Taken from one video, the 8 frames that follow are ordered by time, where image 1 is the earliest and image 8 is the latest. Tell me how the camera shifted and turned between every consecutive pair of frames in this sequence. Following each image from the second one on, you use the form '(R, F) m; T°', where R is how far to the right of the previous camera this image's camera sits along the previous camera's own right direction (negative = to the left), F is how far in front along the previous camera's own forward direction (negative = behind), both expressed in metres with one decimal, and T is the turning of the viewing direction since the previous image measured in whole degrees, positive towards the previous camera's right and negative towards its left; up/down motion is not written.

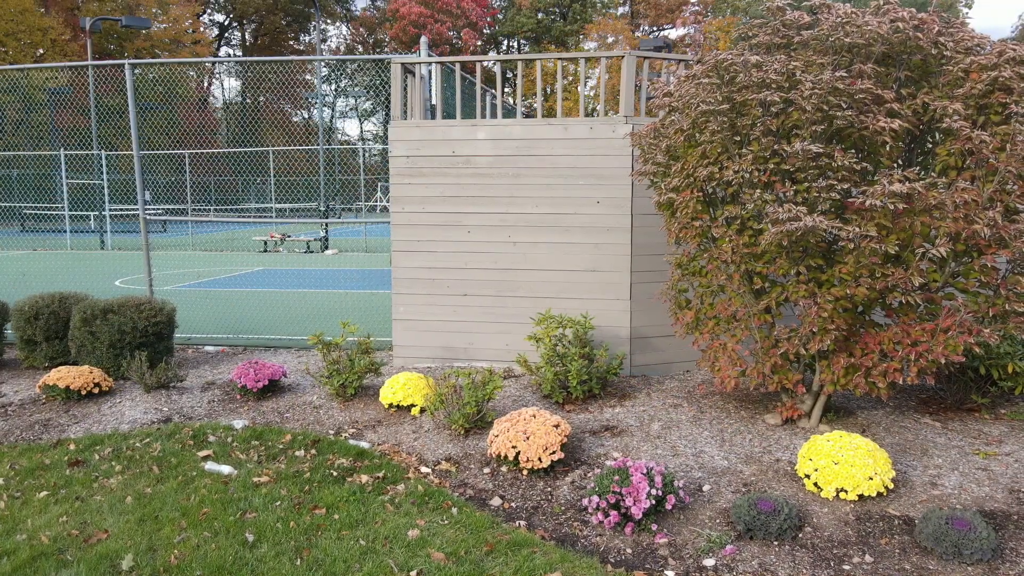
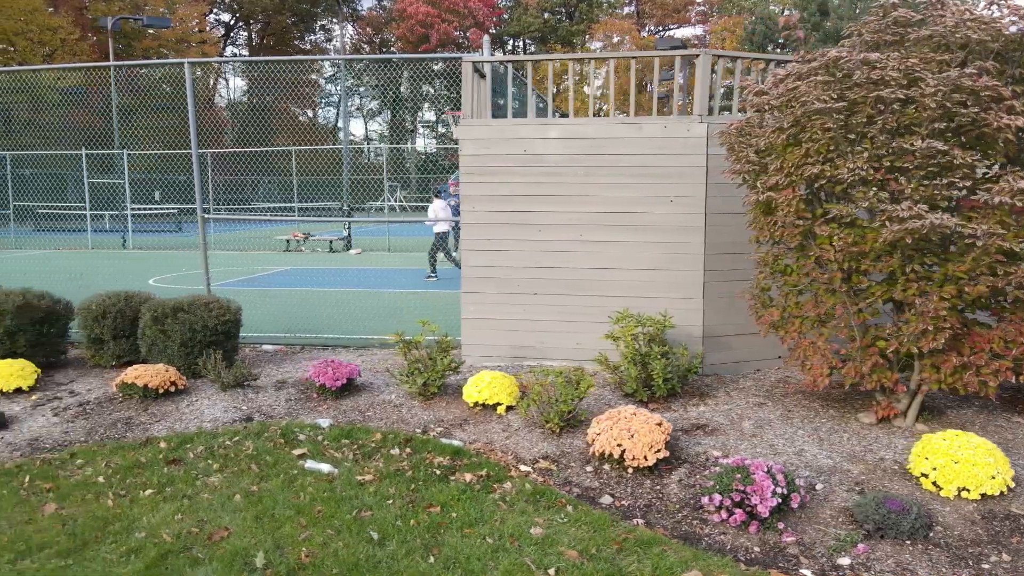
(-0.5, 0.0) m; 0°
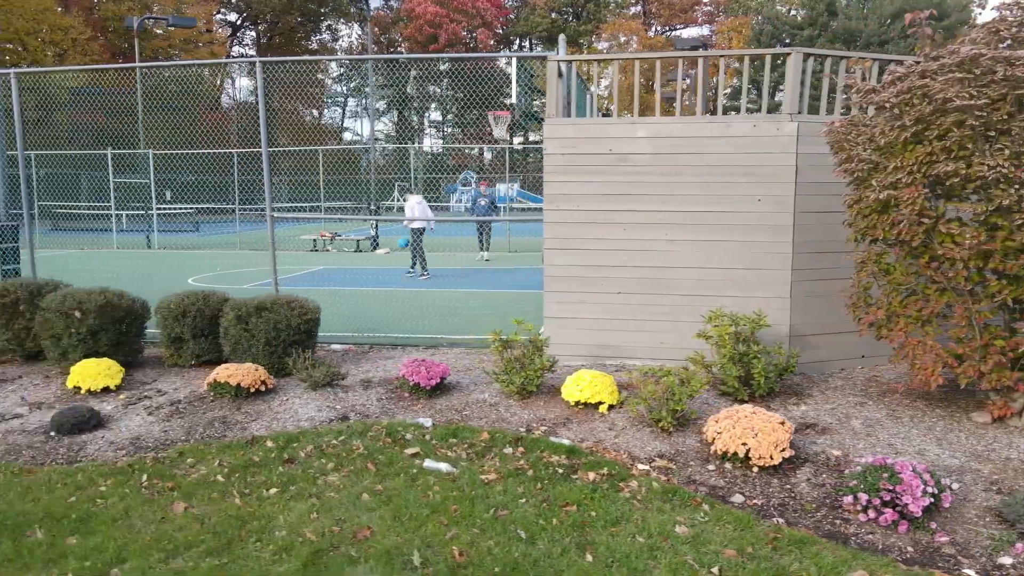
(-0.6, 0.0) m; 0°
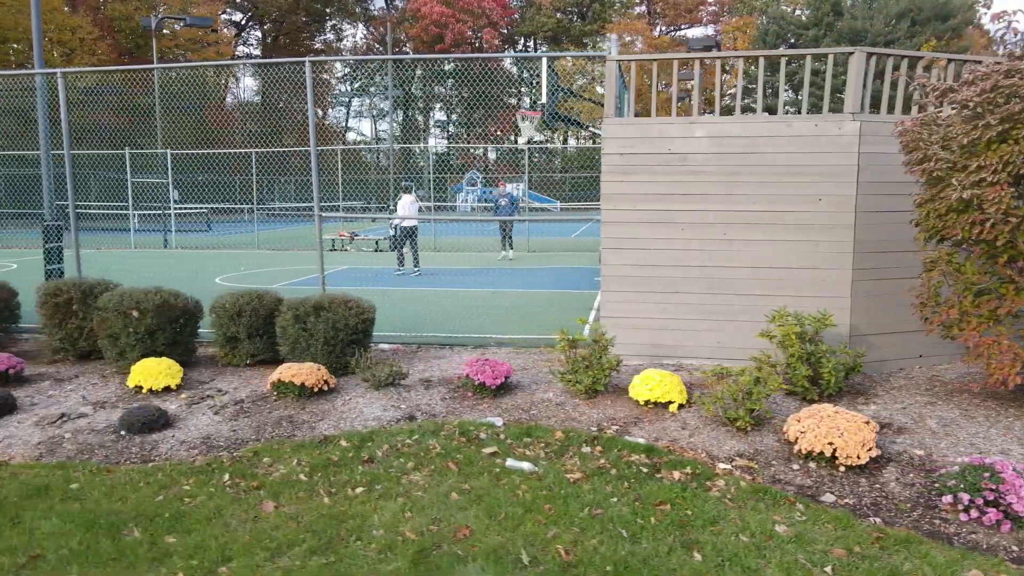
(-0.4, 0.0) m; 0°
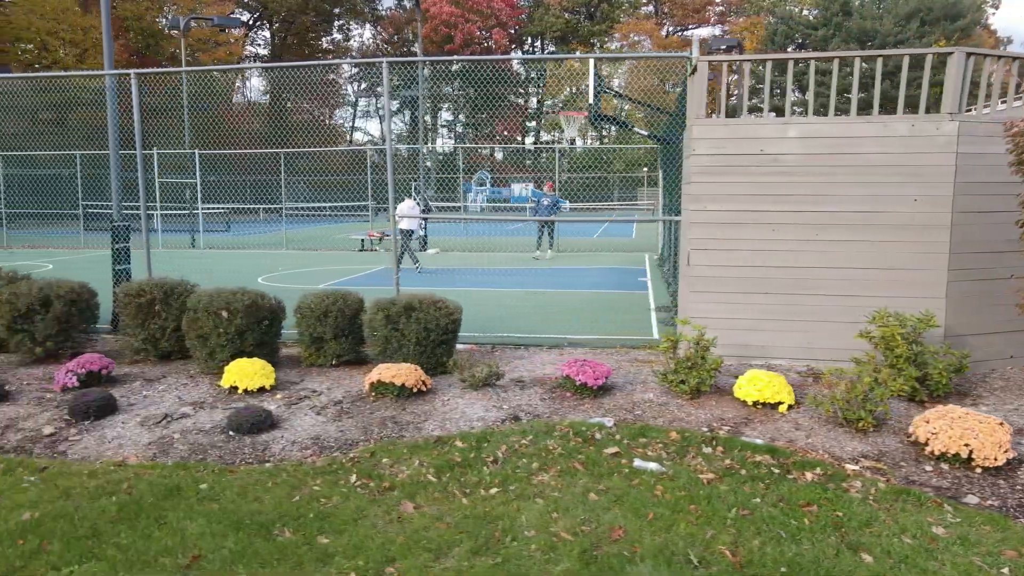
(-0.7, 0.0) m; 0°
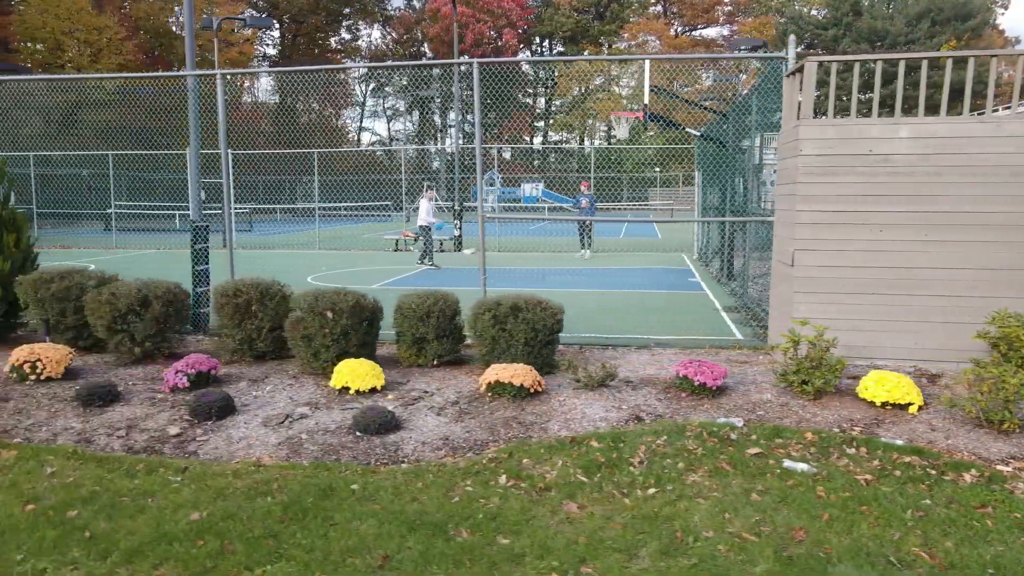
(-0.8, 0.0) m; 0°
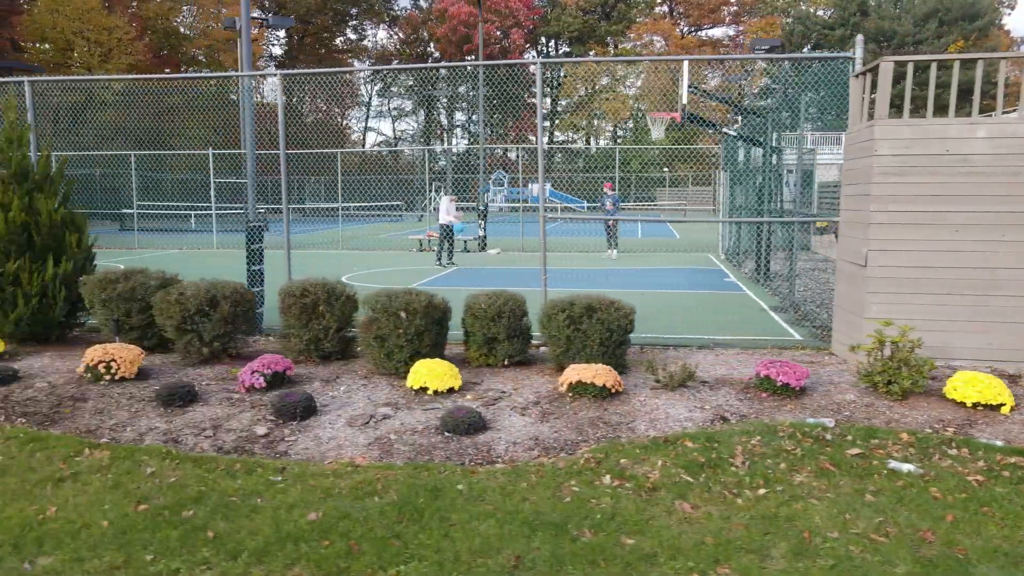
(-0.5, 0.0) m; 0°
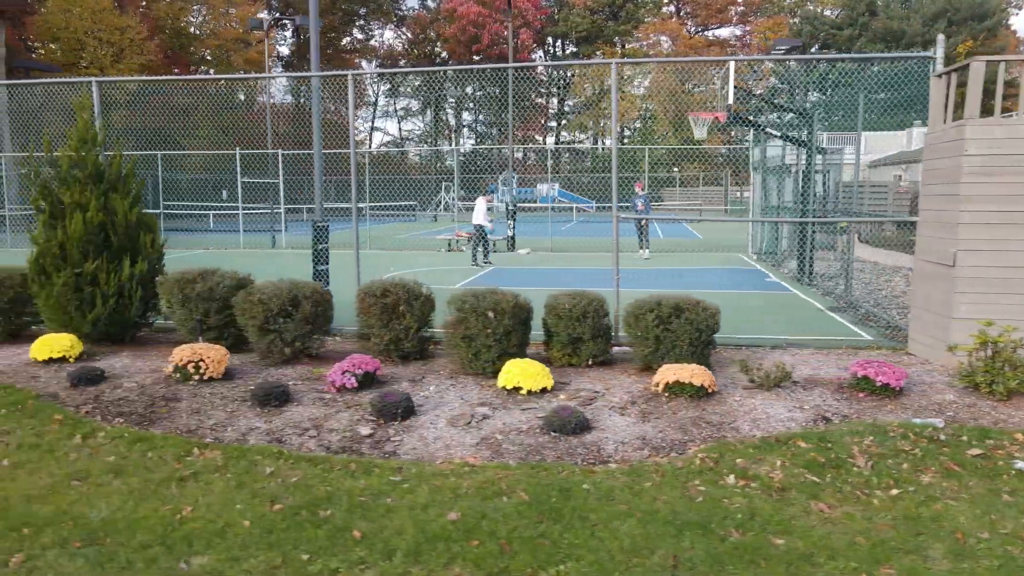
(-0.6, 0.0) m; 0°
